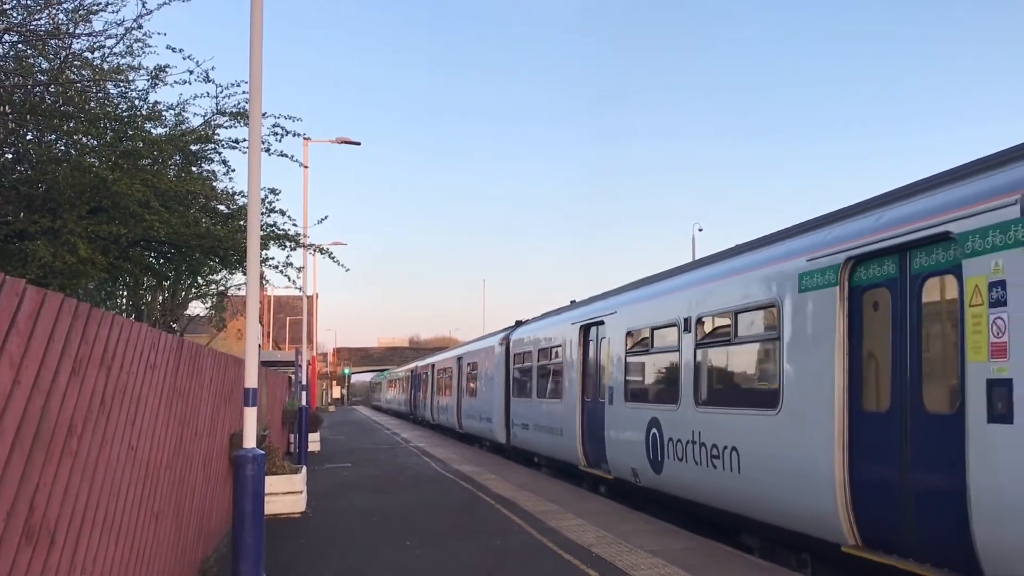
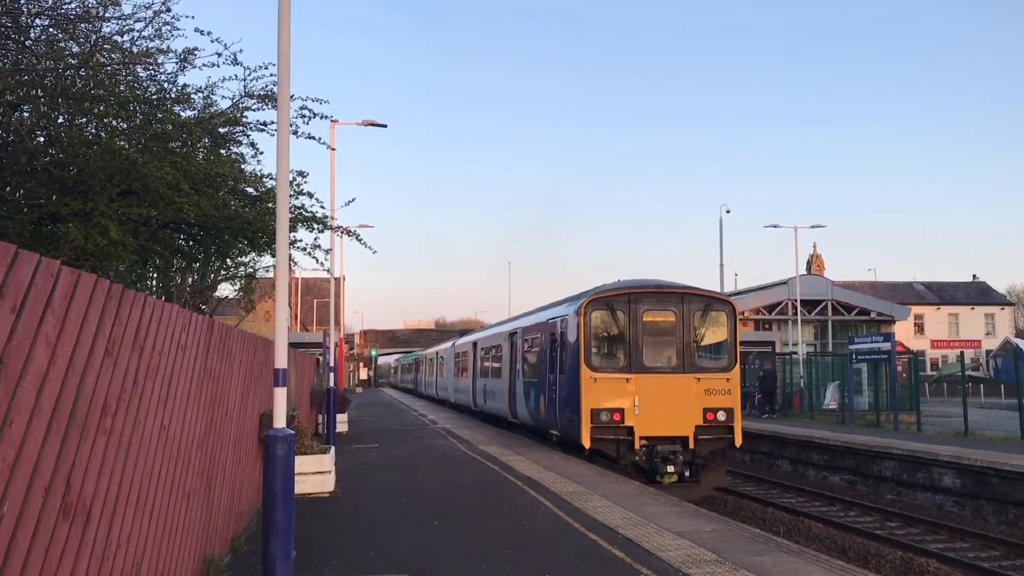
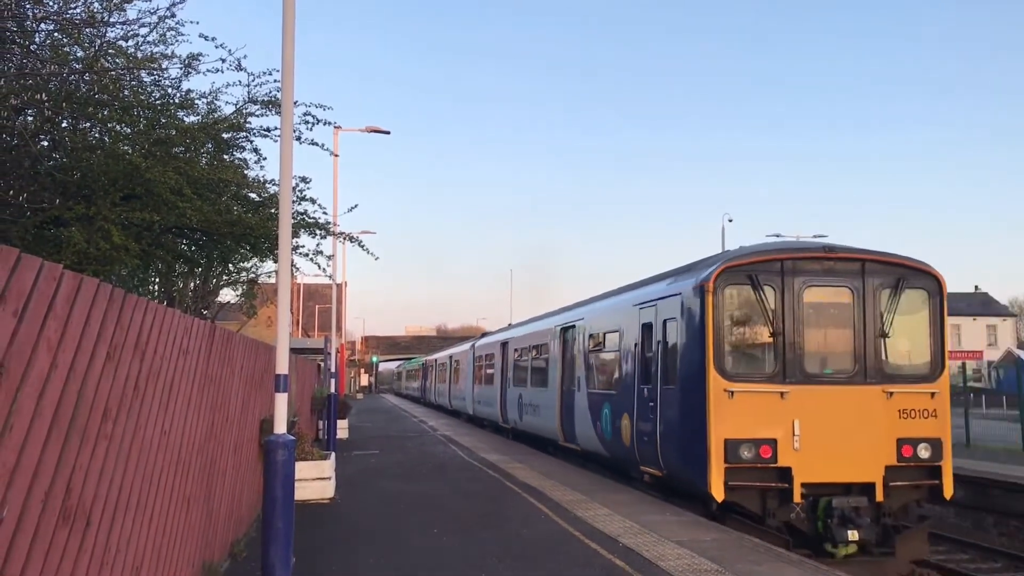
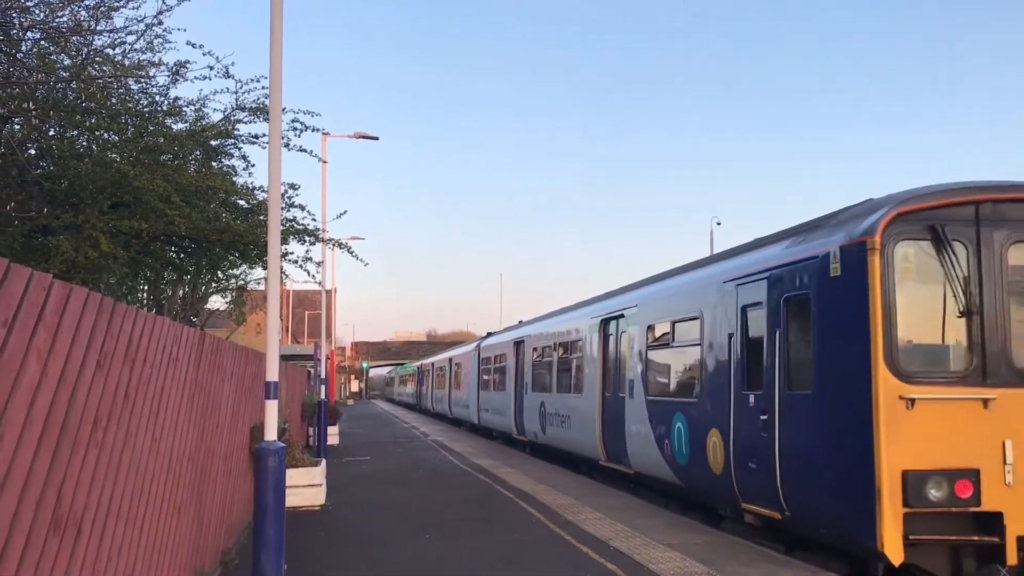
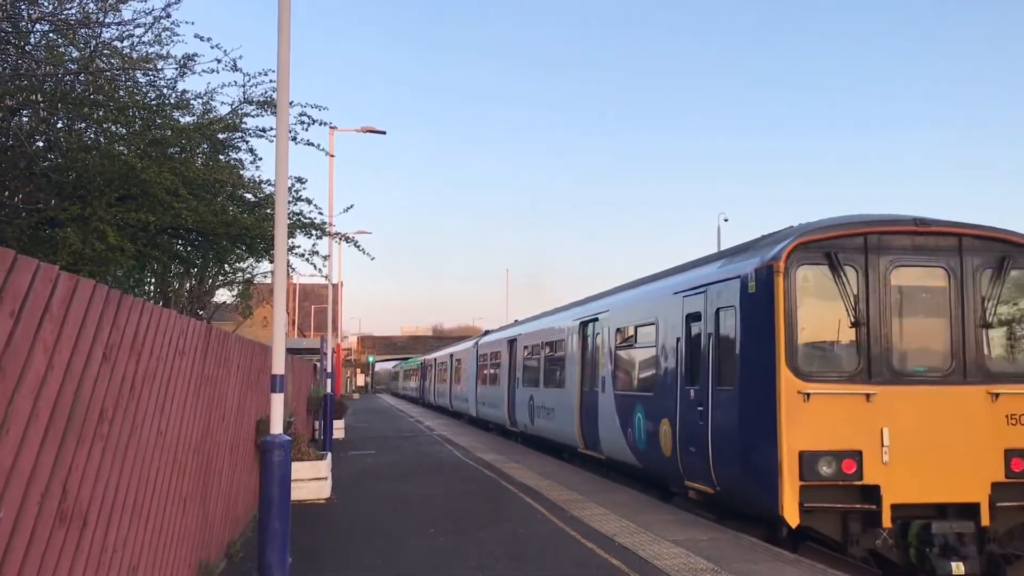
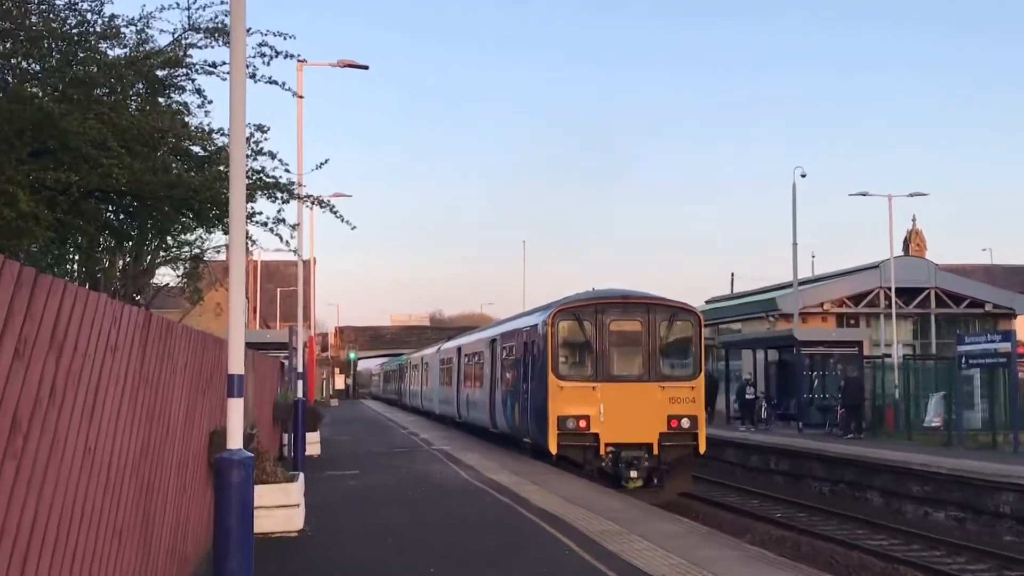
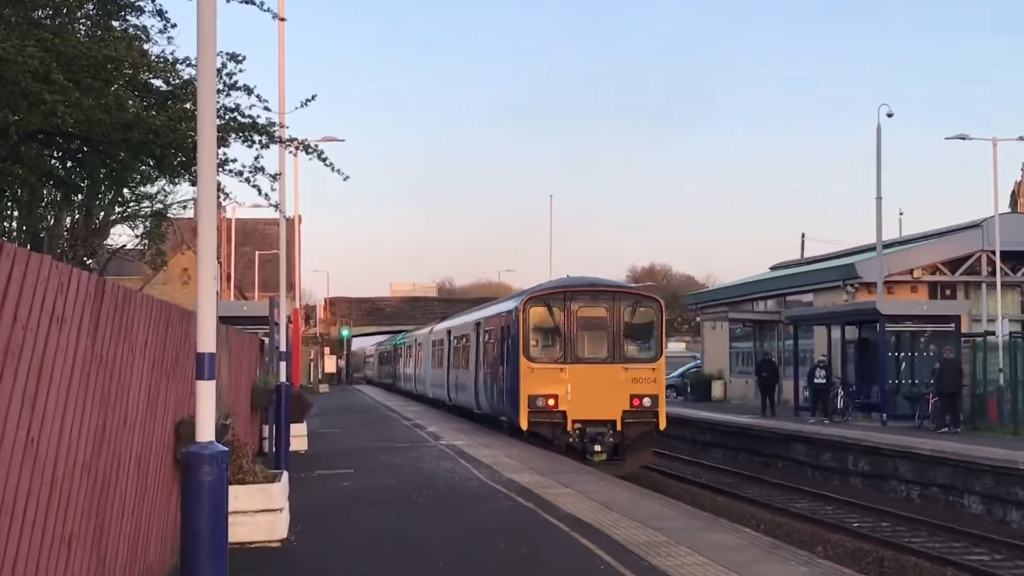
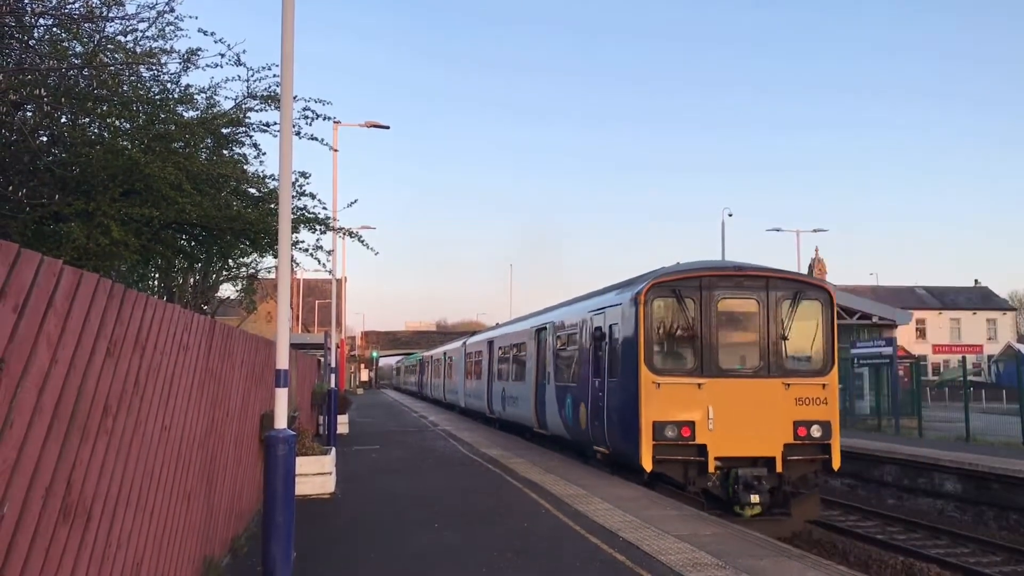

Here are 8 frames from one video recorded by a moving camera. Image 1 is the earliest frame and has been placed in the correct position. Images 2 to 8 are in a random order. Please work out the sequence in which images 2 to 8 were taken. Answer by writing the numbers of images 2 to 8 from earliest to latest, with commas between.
4, 5, 3, 8, 2, 6, 7
